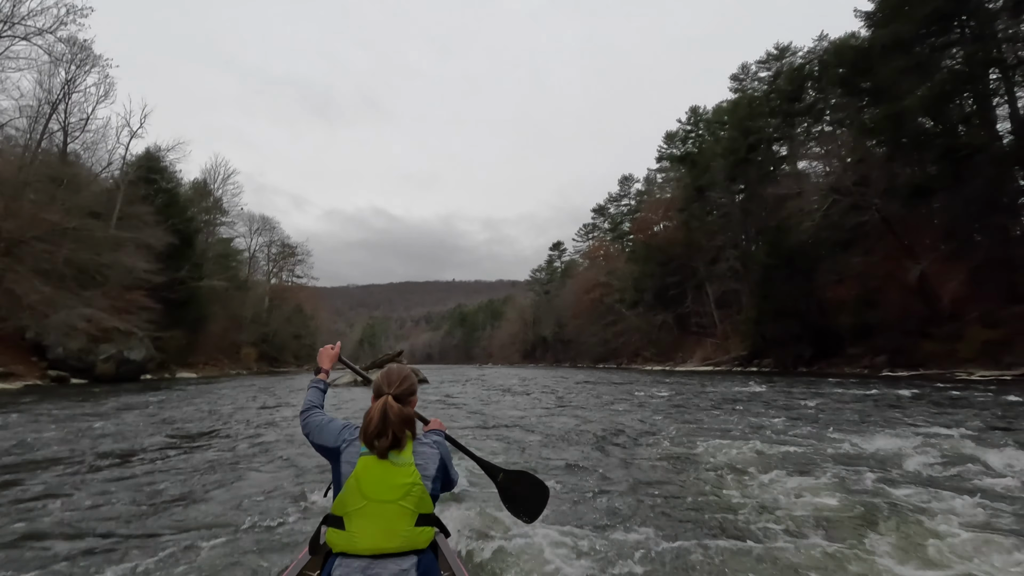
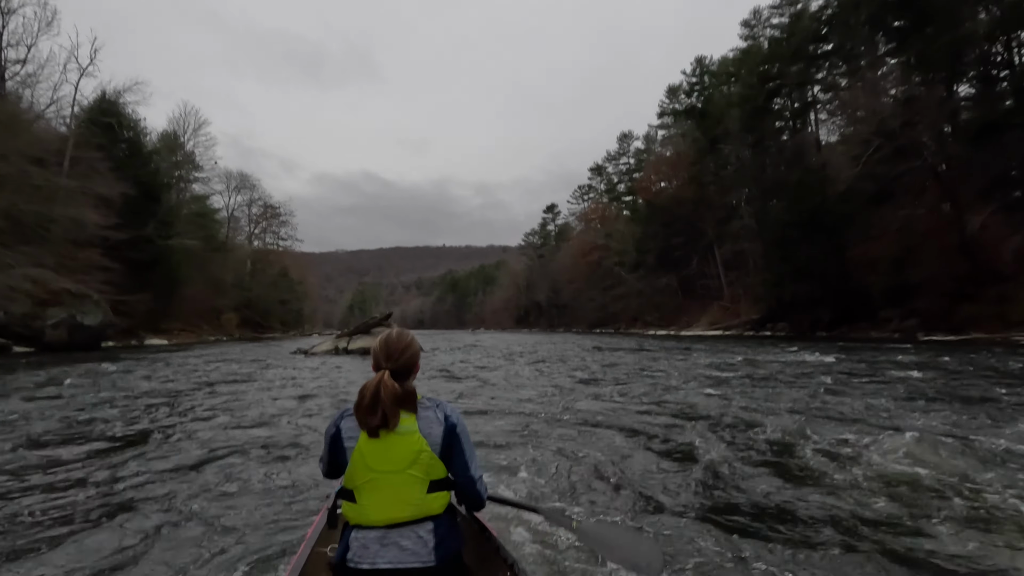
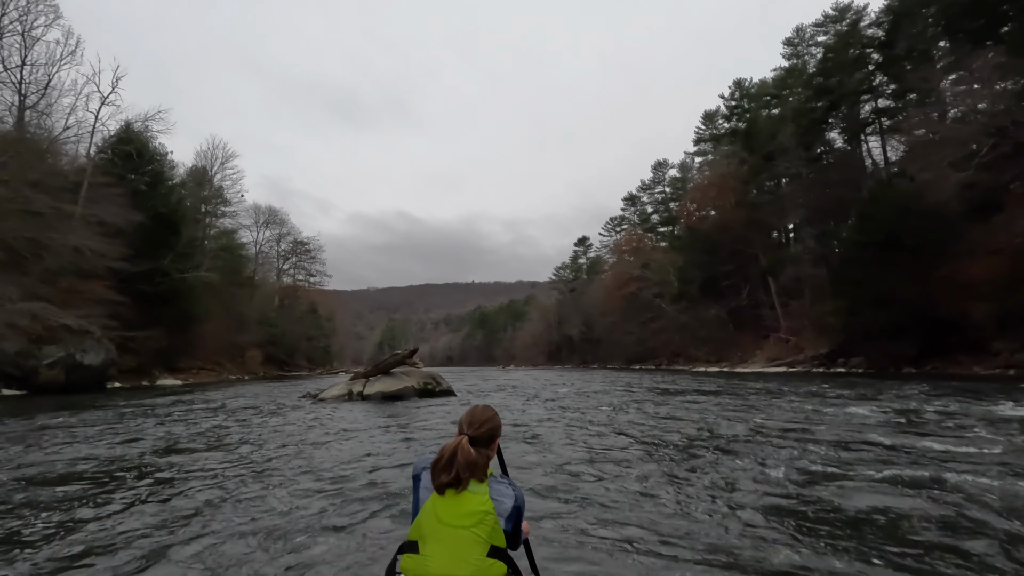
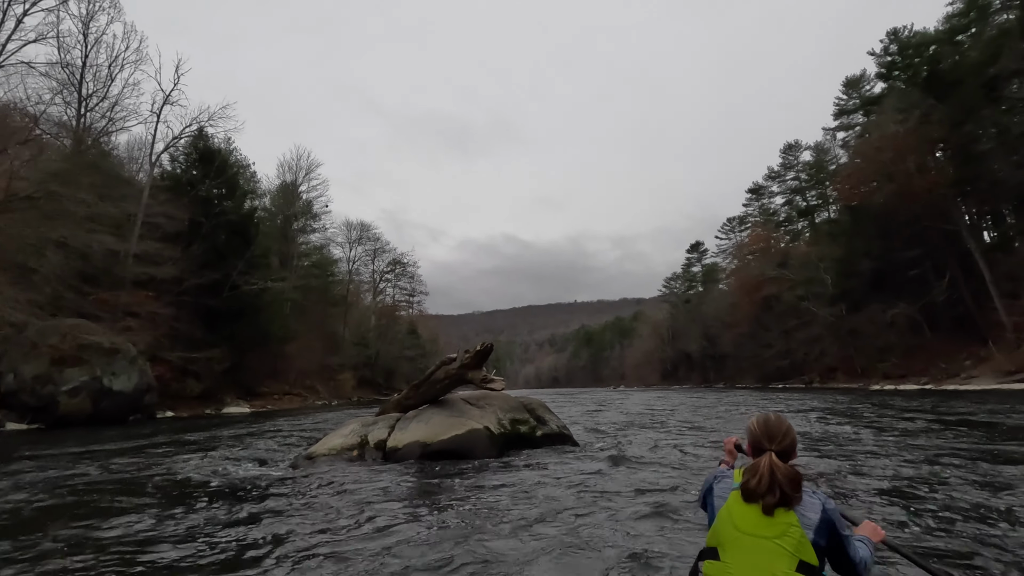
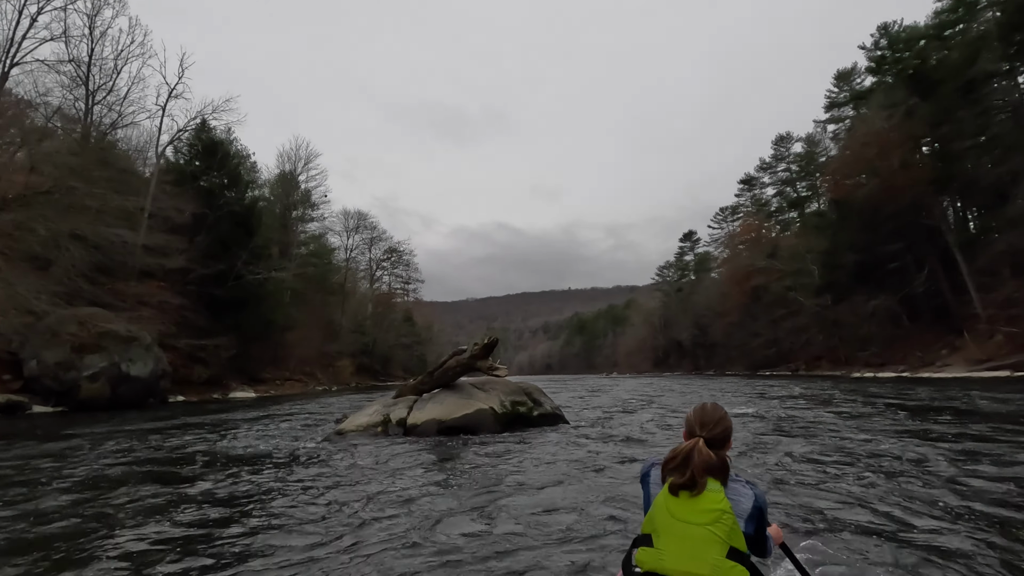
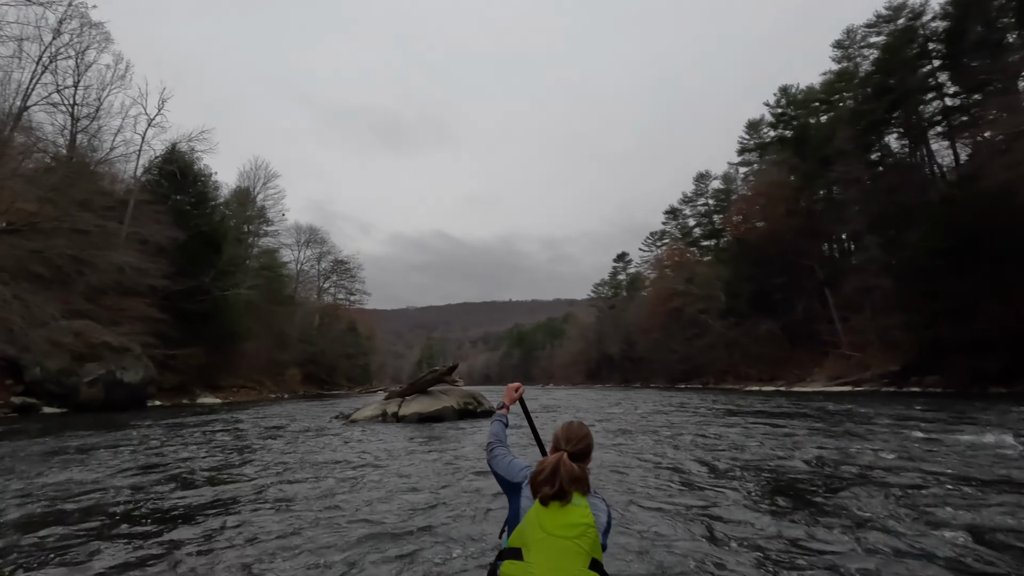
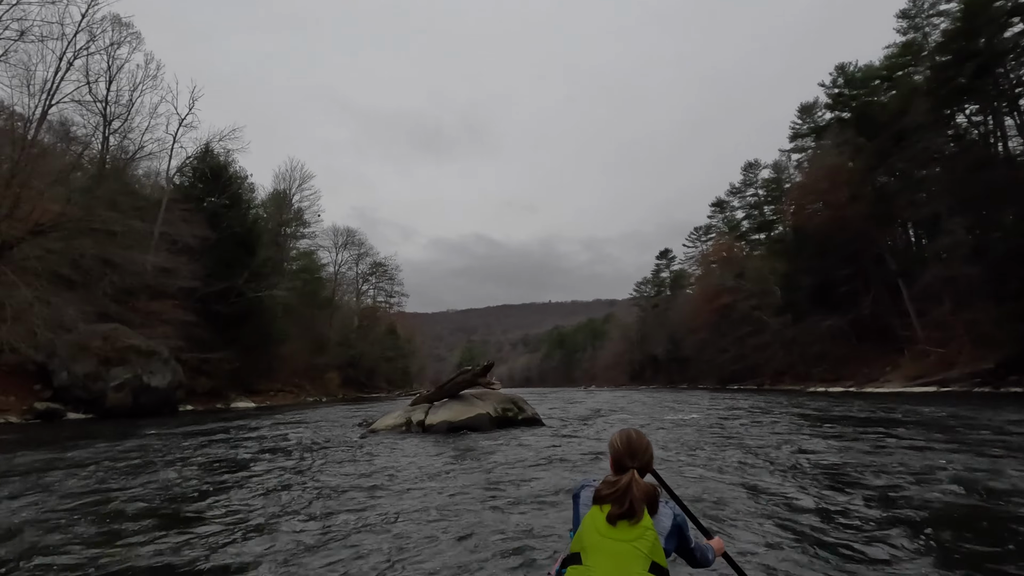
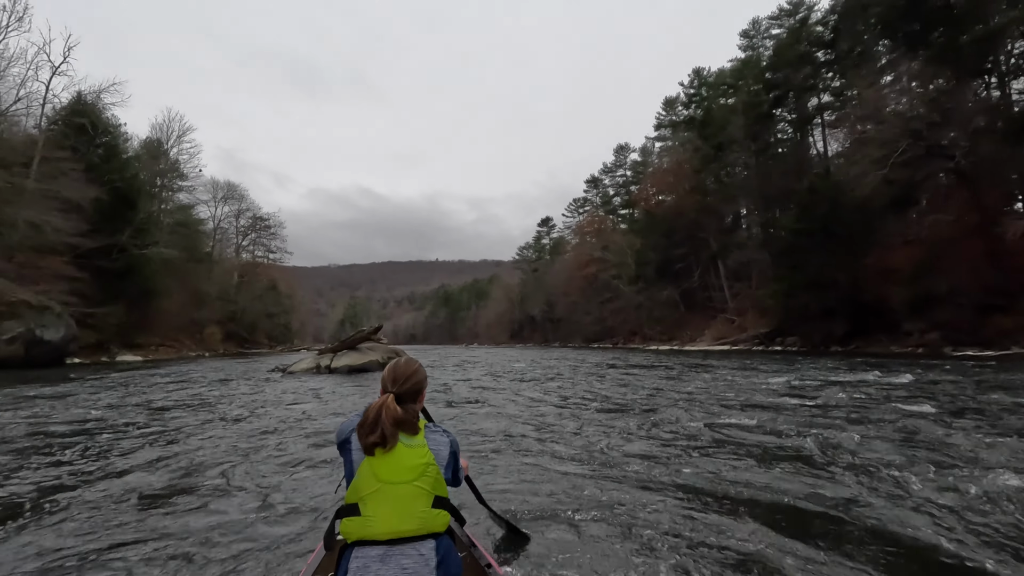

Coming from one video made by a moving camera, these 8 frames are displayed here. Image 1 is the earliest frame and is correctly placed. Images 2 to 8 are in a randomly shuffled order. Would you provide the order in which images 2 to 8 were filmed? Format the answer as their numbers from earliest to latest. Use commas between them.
2, 8, 3, 6, 7, 5, 4
